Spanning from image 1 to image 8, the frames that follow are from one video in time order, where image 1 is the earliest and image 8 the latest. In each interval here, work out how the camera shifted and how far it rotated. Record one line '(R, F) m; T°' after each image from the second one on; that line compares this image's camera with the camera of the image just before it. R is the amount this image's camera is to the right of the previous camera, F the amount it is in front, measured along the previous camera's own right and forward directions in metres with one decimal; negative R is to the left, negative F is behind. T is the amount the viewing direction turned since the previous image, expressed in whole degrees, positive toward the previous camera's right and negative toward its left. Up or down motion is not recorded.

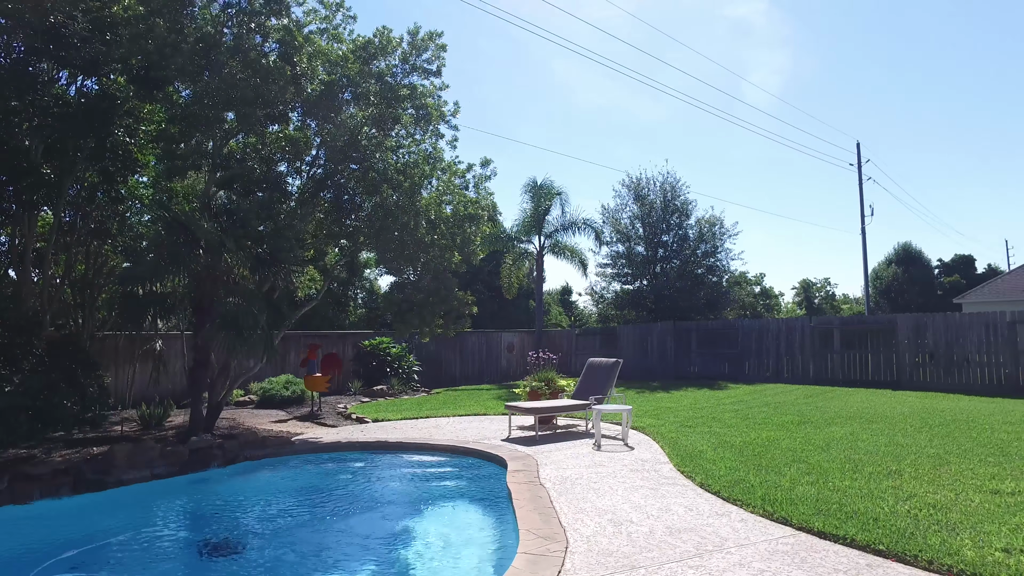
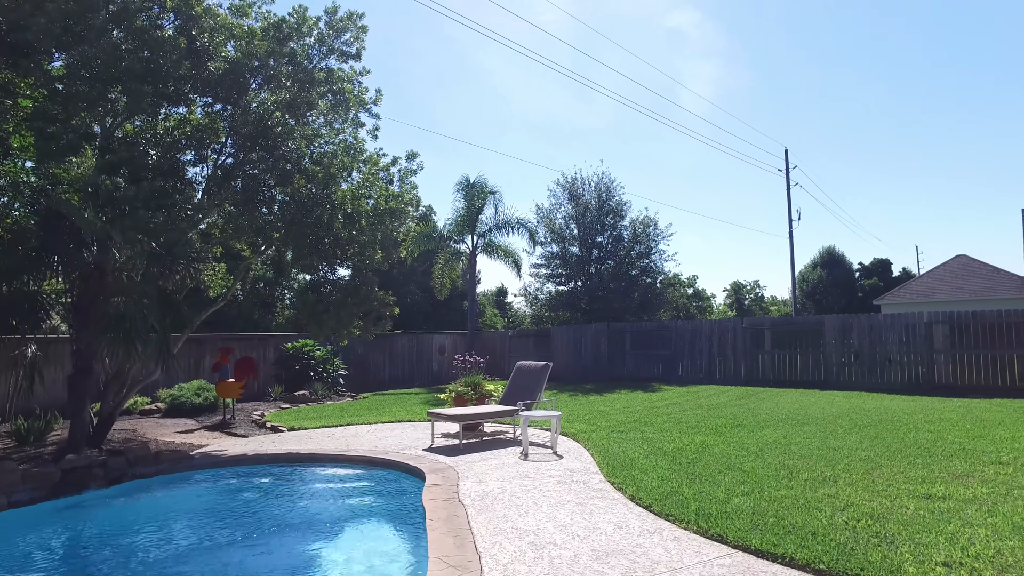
(+0.2, +0.5) m; +5°
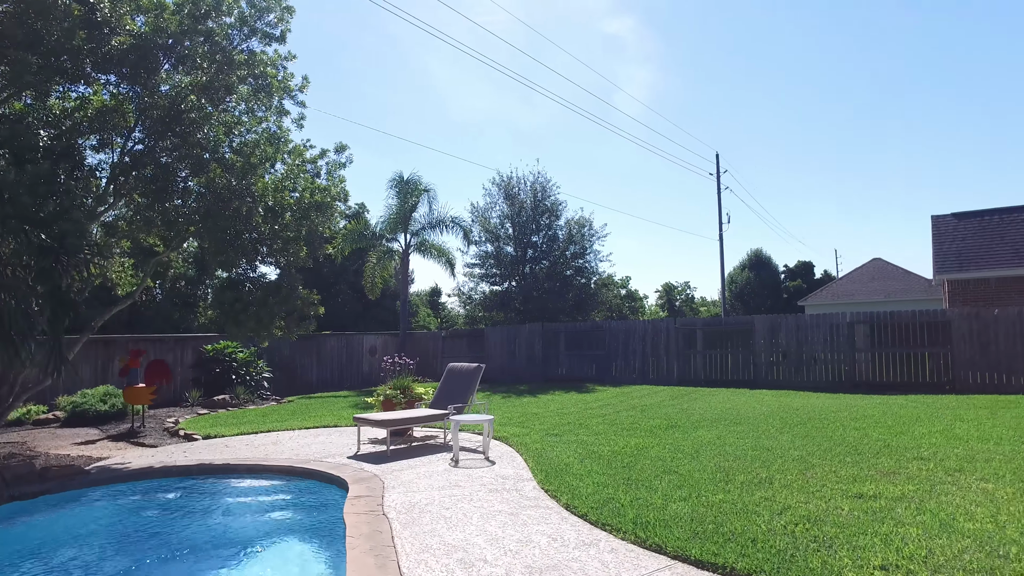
(0.0, +0.3) m; +6°
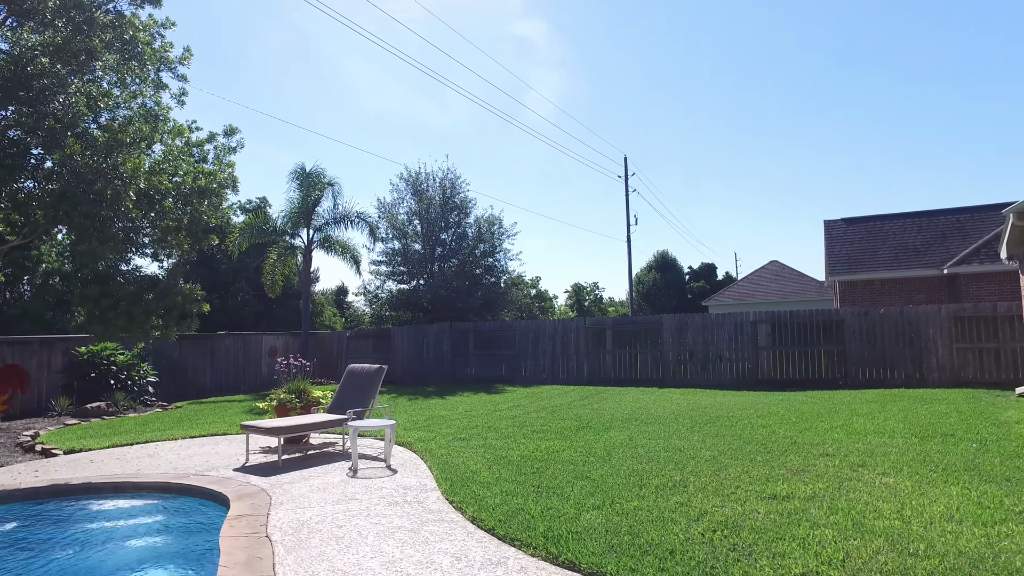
(+0.1, +0.4) m; +8°
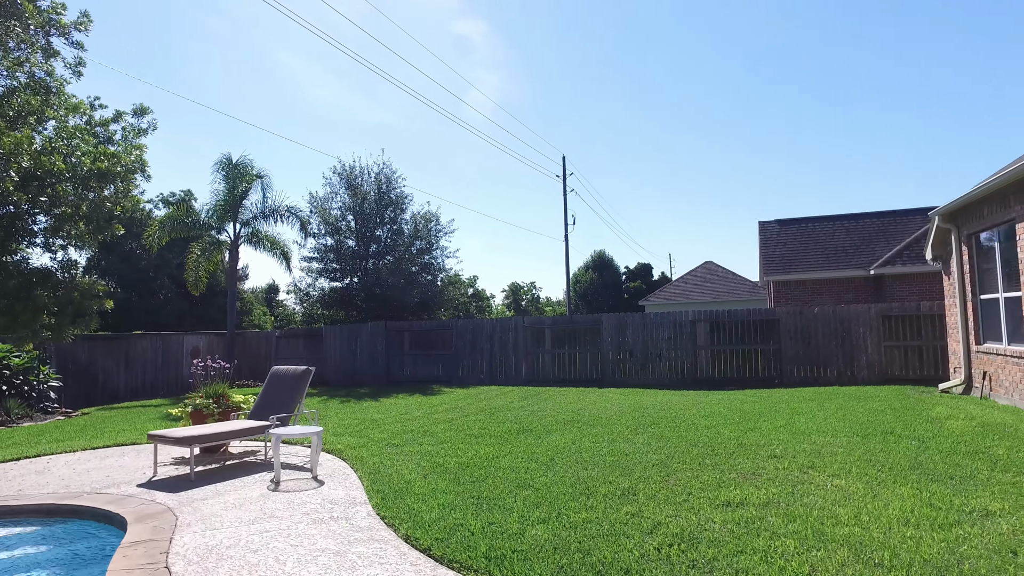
(0.0, +0.4) m; +5°
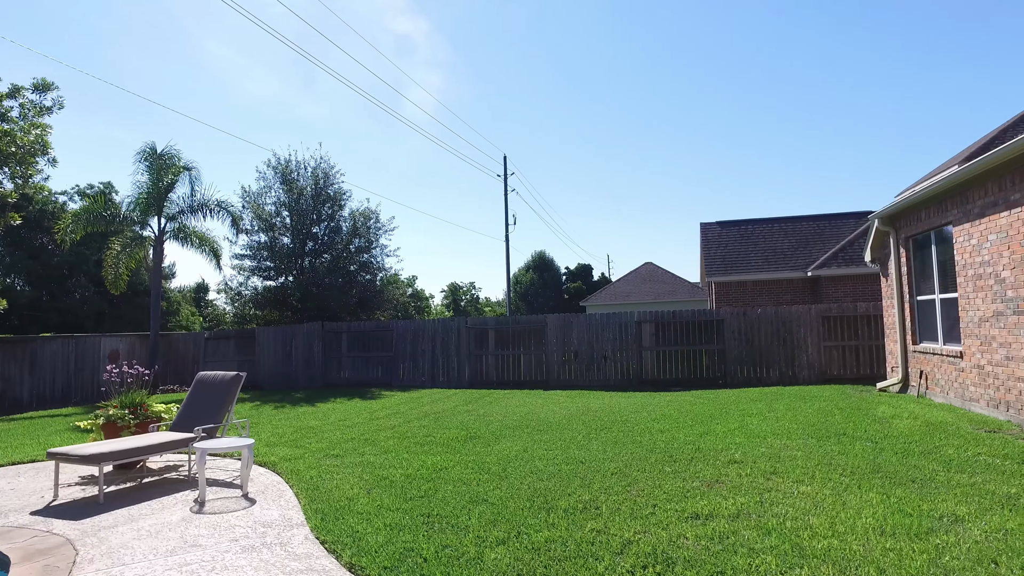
(-0.1, +0.4) m; +5°
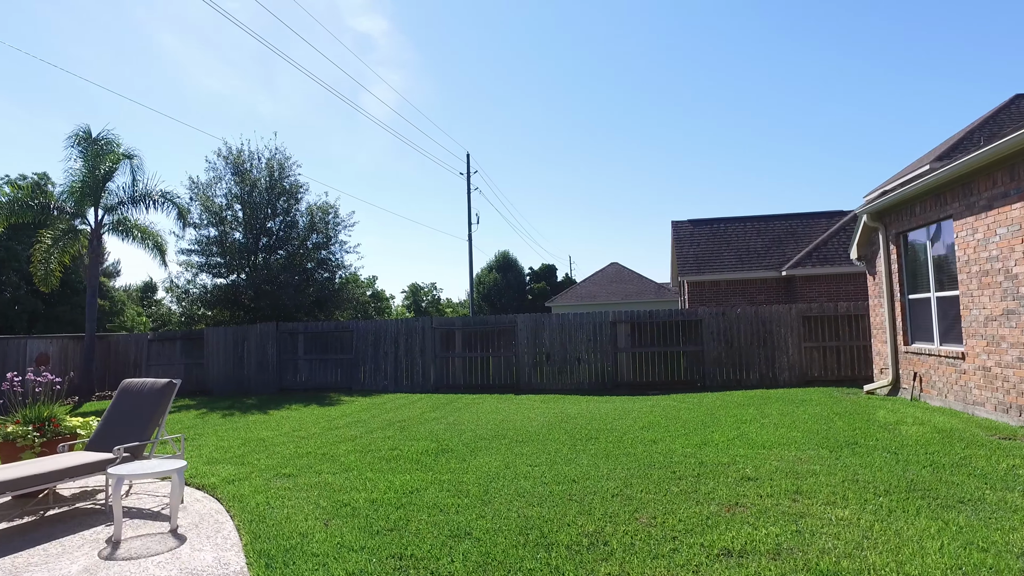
(-0.2, +0.8) m; +3°
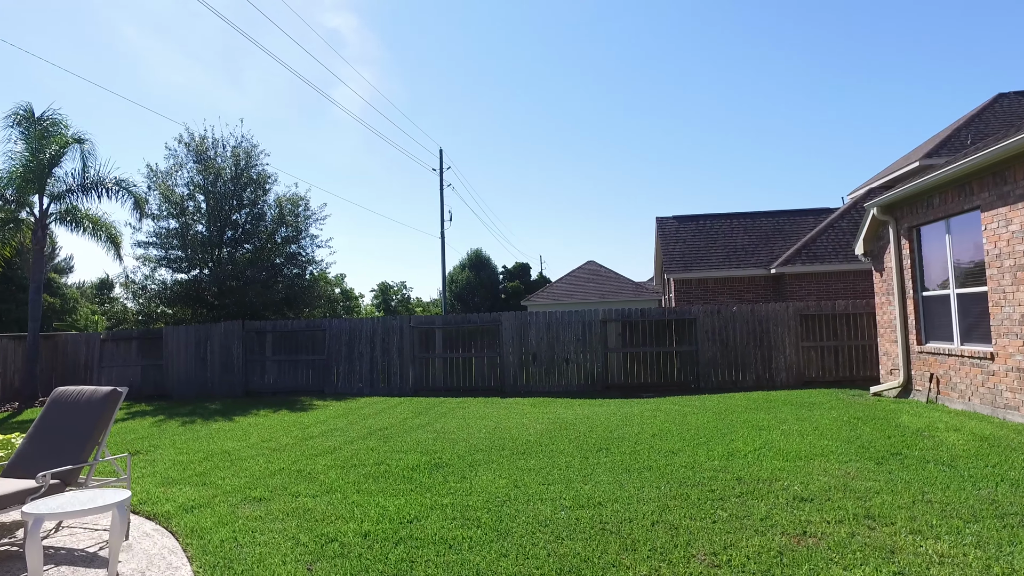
(-0.3, +0.8) m; +3°
